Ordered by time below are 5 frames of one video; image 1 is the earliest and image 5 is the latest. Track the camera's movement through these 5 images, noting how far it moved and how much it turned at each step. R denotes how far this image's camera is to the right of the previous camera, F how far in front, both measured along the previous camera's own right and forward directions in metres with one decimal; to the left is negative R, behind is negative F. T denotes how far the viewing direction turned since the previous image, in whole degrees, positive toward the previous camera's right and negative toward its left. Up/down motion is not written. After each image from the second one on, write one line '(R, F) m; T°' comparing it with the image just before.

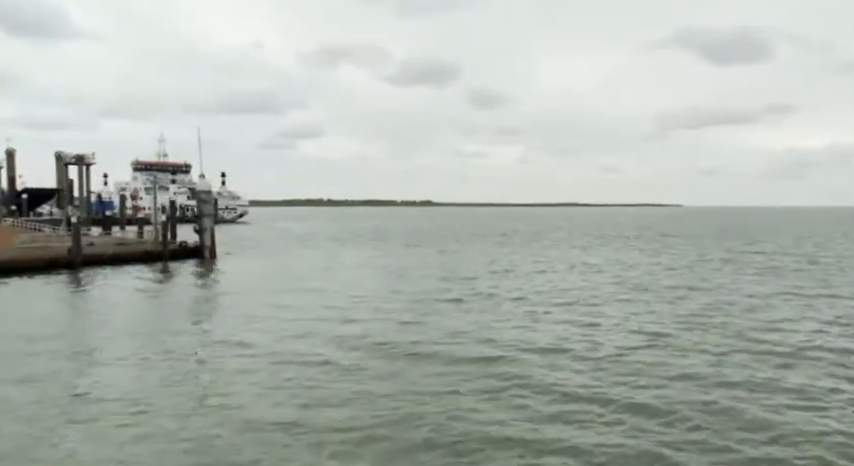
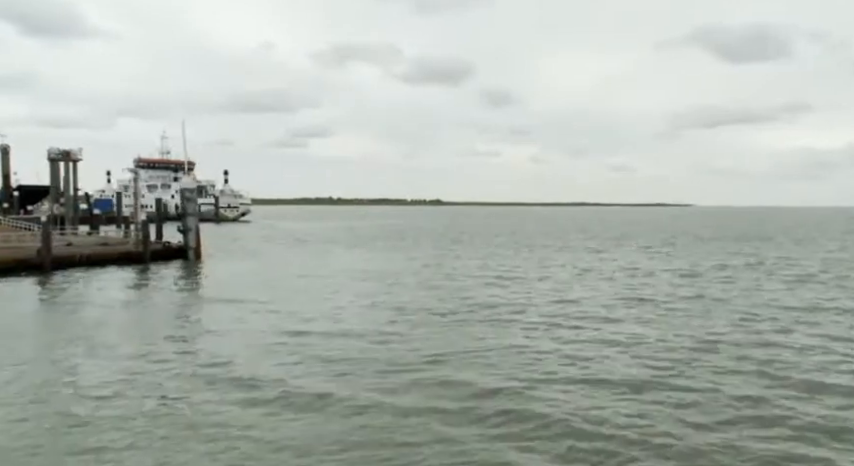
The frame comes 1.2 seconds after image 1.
(+0.3, +1.1) m; -1°
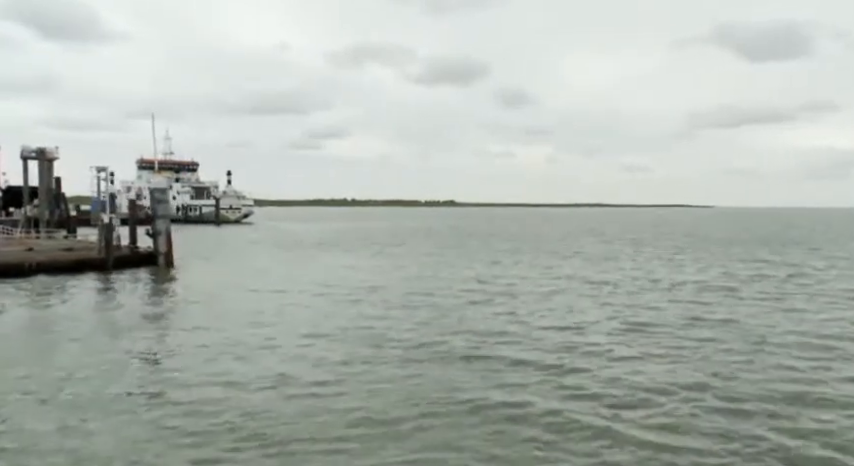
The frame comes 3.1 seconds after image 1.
(+0.4, +1.6) m; -1°
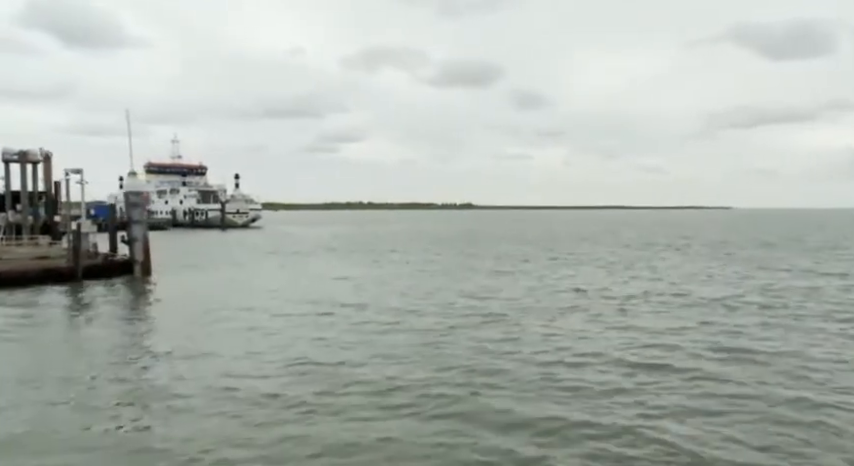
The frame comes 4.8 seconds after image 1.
(+0.2, +1.2) m; -1°
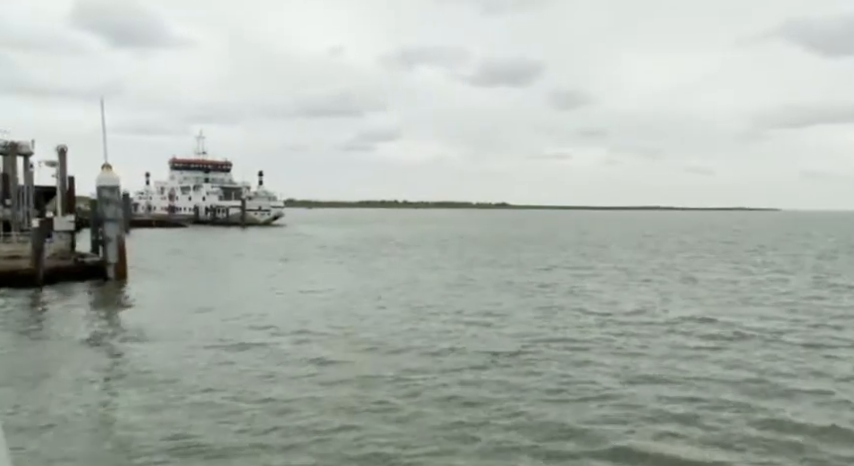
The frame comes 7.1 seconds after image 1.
(+0.4, +1.7) m; -3°
